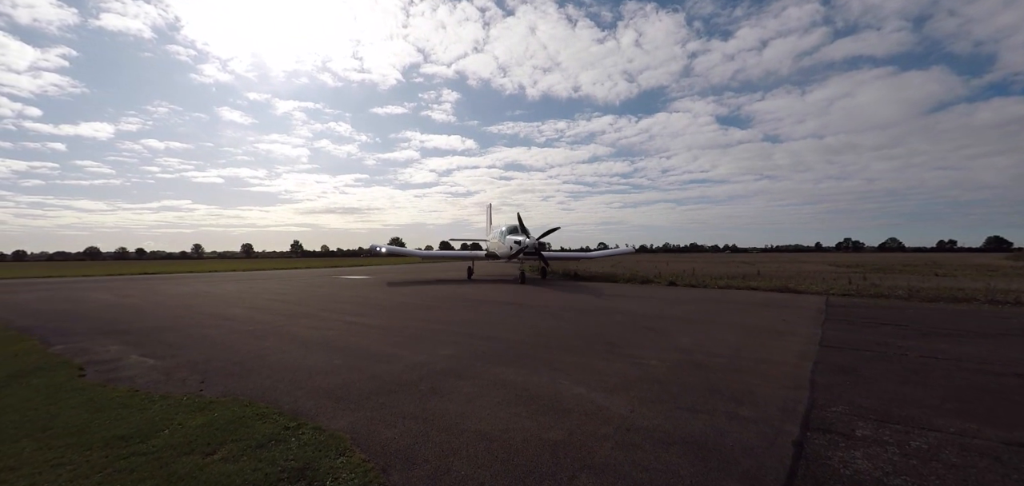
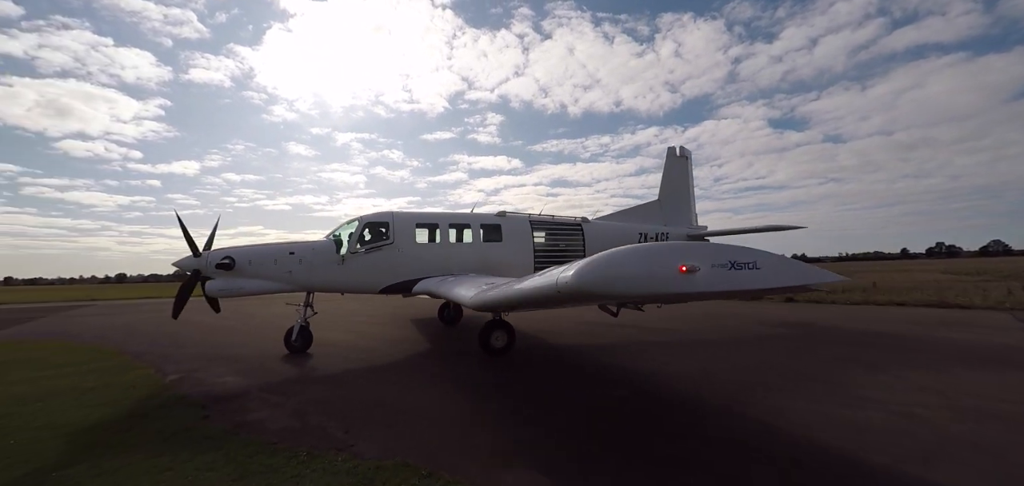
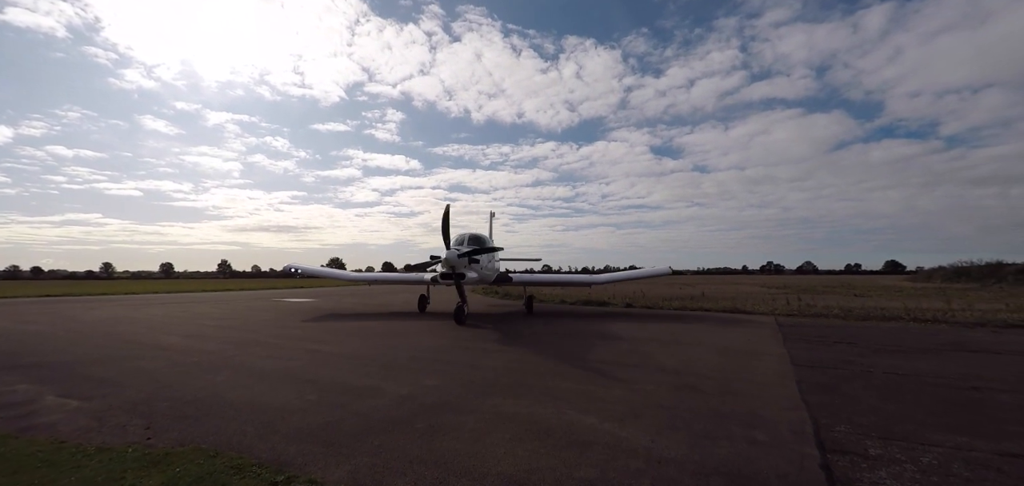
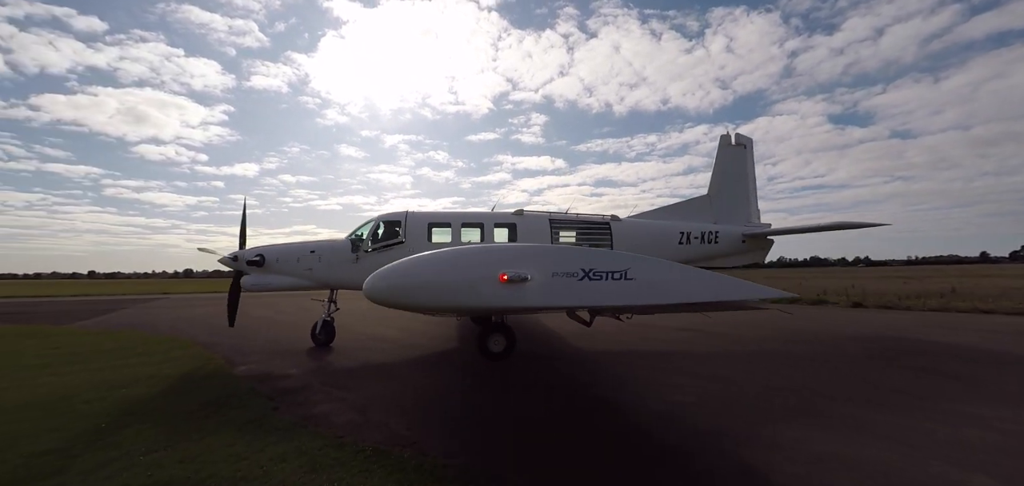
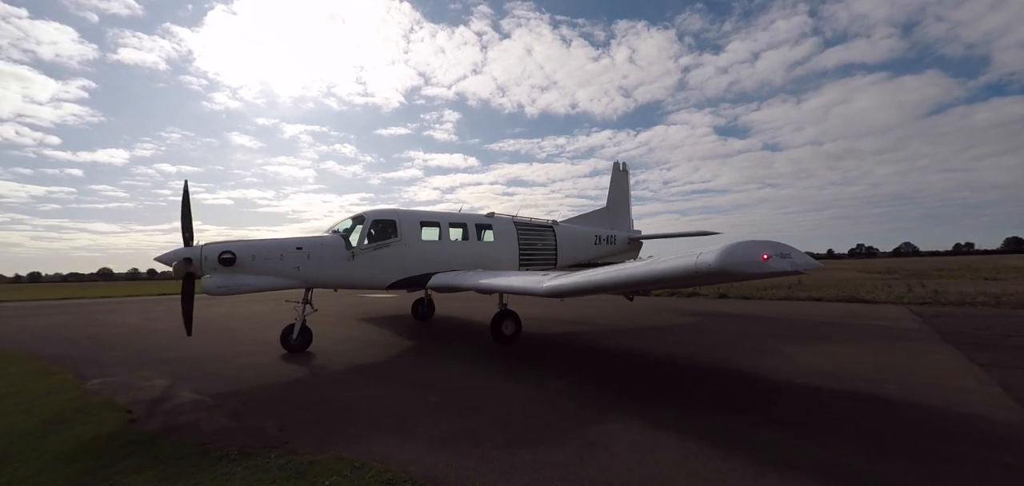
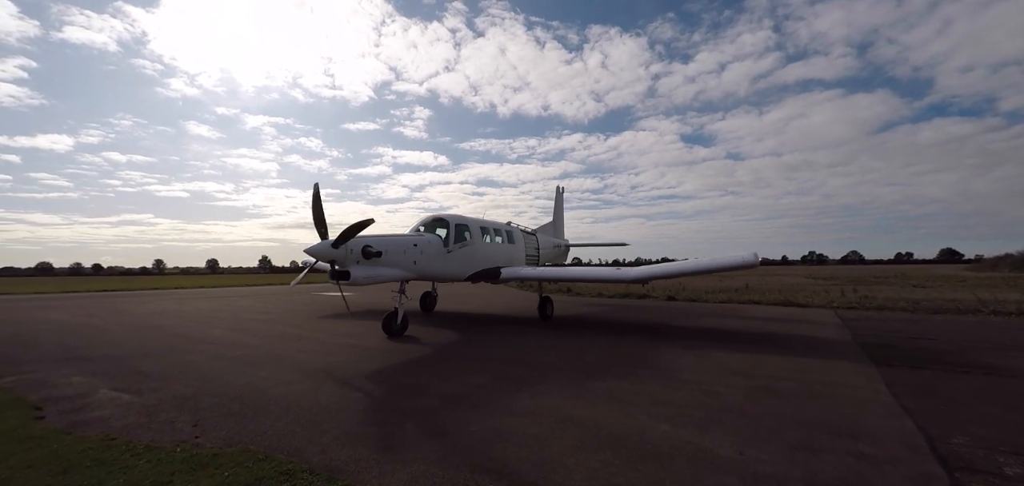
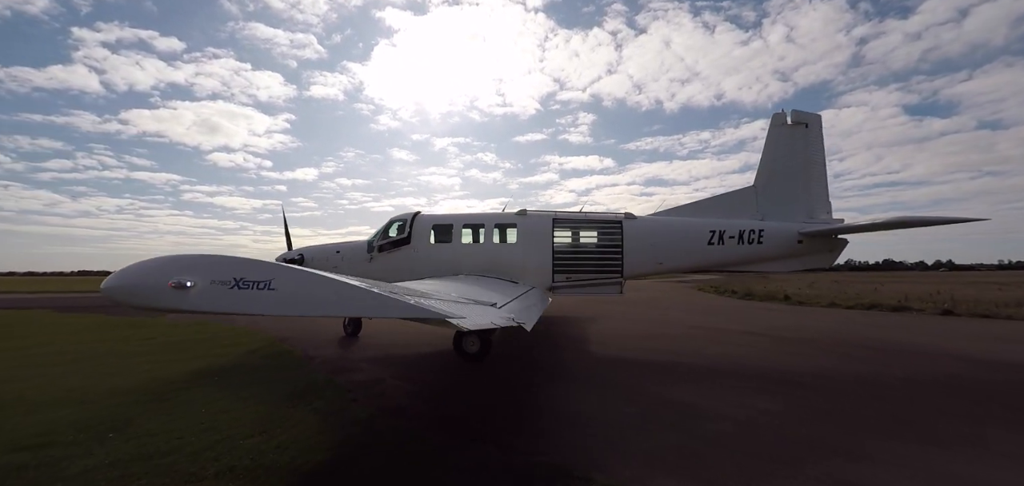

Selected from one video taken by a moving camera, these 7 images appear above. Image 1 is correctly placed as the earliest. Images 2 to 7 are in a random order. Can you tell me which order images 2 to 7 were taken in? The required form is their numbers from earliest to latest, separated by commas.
3, 6, 5, 2, 4, 7
